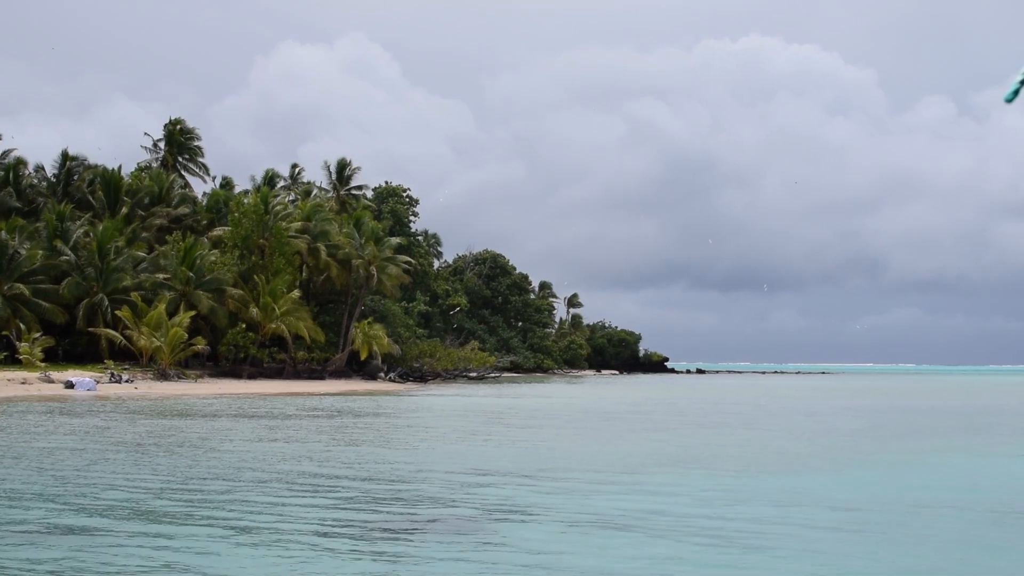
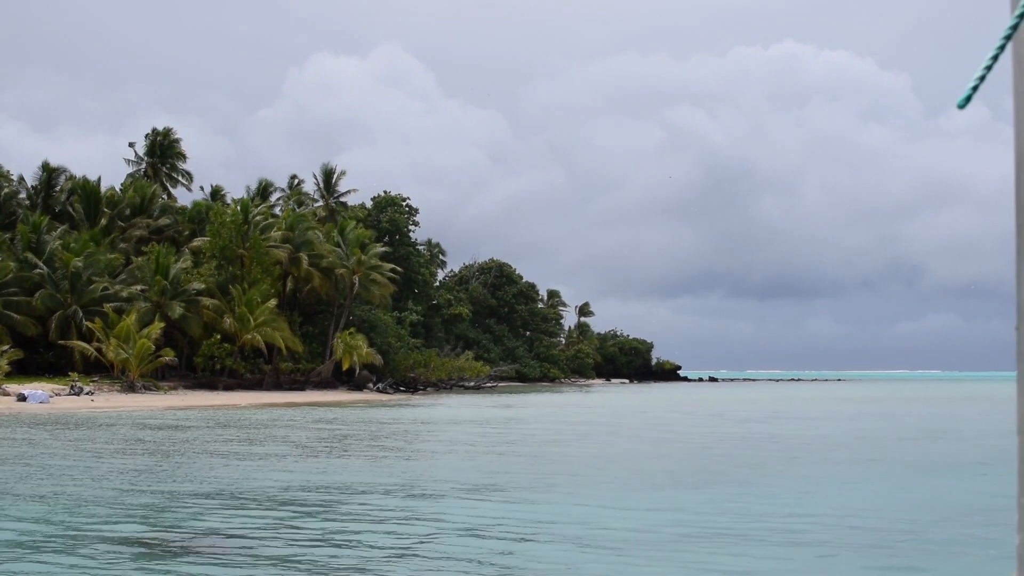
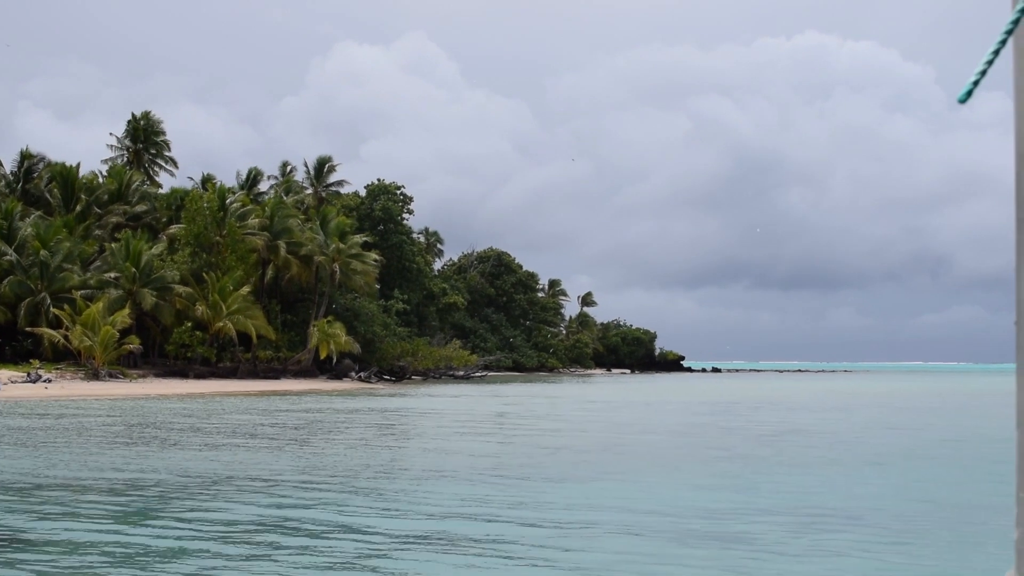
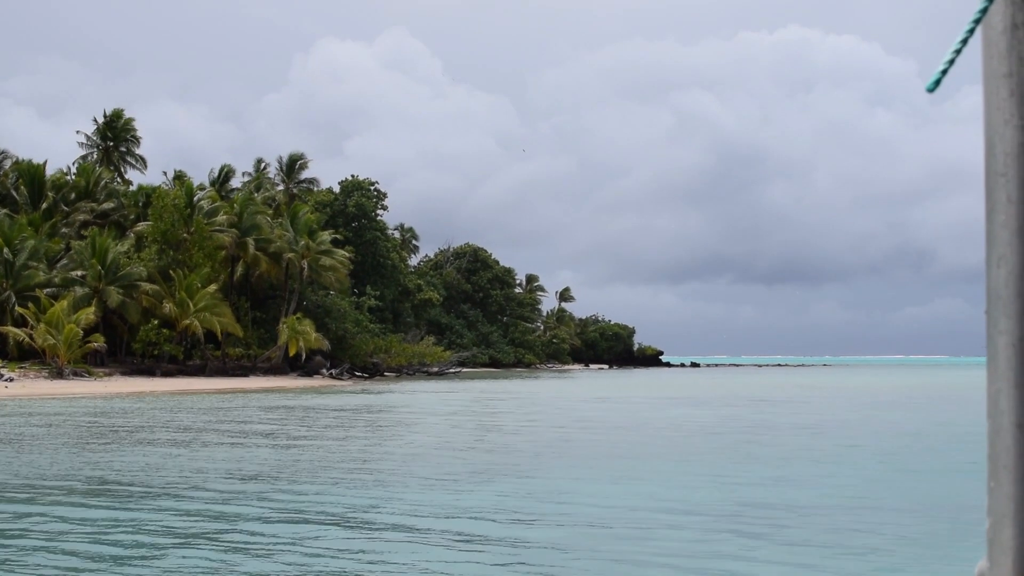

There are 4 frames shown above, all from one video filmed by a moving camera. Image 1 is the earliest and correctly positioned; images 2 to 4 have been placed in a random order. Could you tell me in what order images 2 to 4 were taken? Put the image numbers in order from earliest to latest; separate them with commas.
2, 3, 4
